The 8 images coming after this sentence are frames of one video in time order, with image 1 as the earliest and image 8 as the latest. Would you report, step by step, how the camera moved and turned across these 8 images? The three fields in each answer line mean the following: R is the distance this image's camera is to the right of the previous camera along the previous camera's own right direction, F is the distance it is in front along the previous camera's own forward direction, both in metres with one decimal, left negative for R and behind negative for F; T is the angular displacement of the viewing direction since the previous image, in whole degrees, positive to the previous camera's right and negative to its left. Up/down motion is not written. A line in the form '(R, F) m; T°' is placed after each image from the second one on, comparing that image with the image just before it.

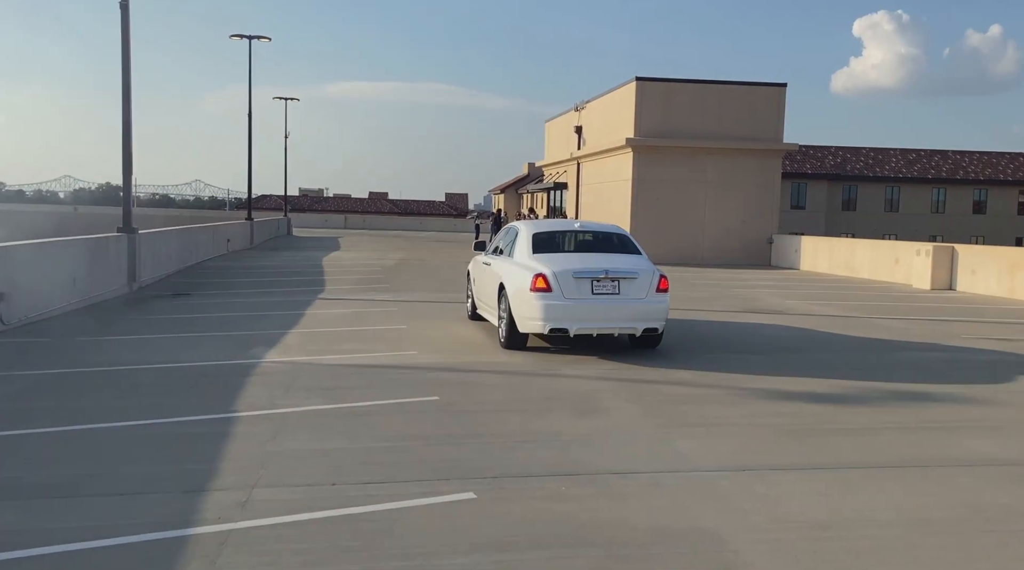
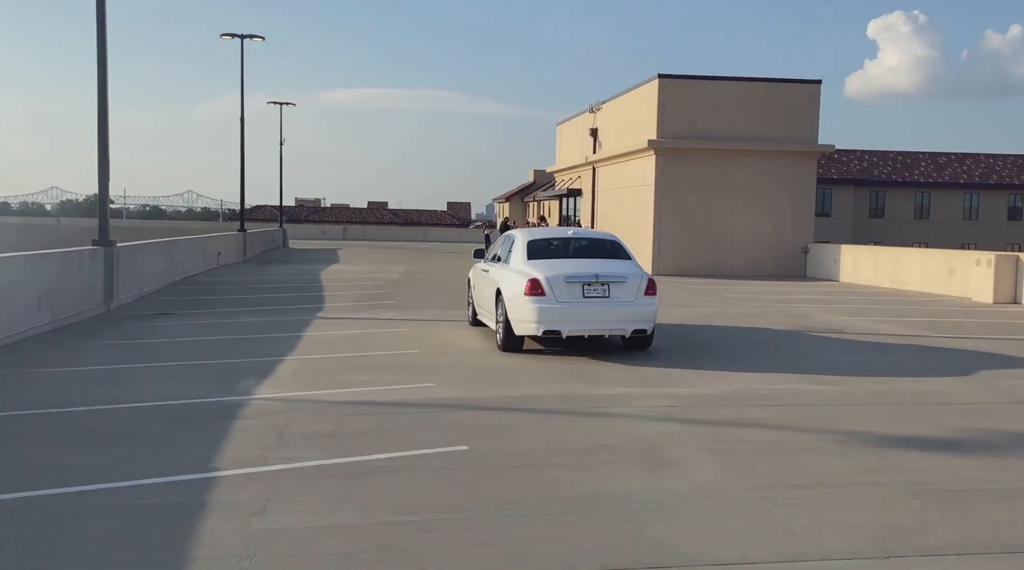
(-0.4, +1.9) m; 0°
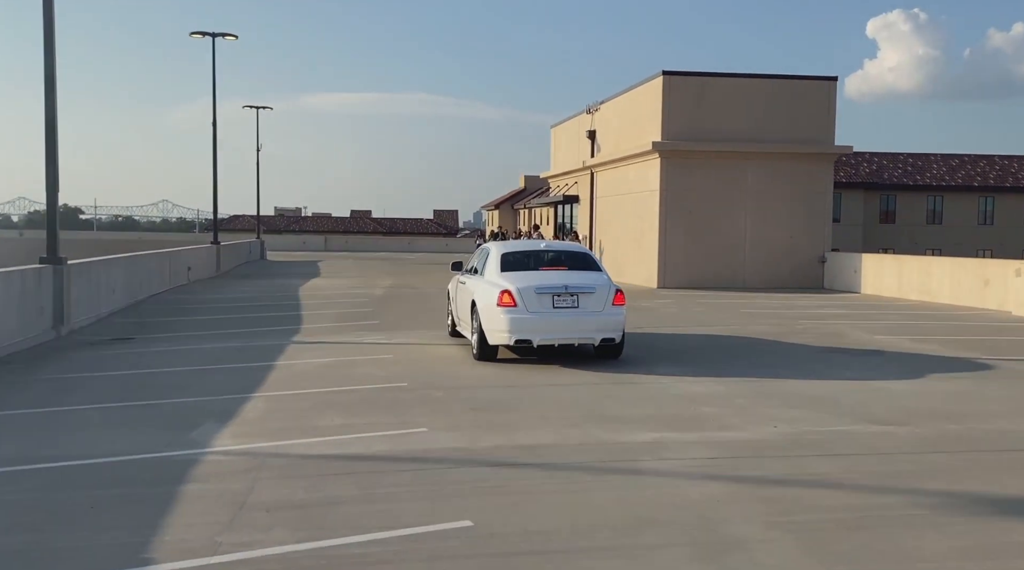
(-0.2, +1.7) m; +1°
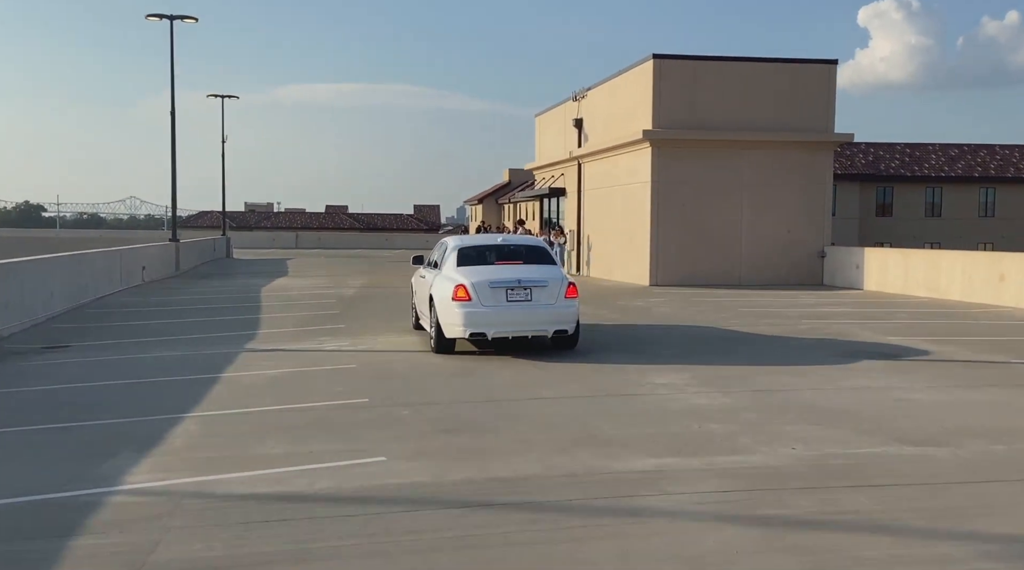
(+0.1, +1.4) m; +1°
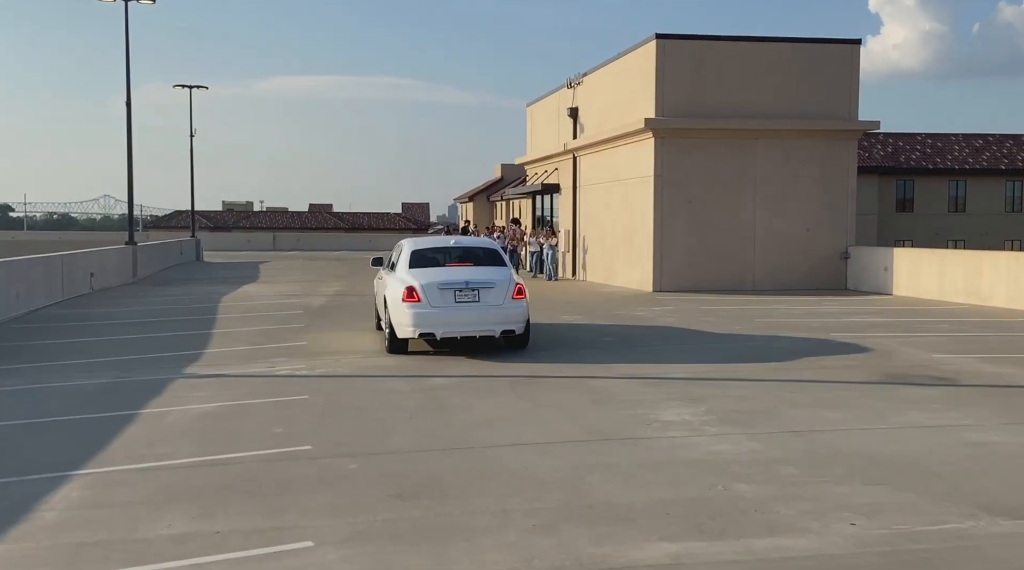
(+0.2, +1.9) m; 0°
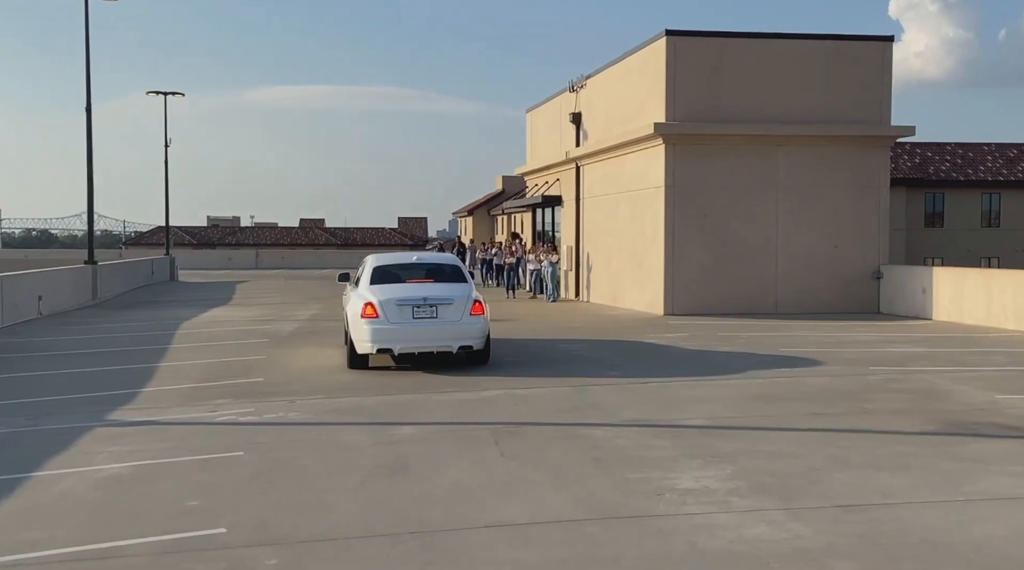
(+0.2, +1.8) m; -1°
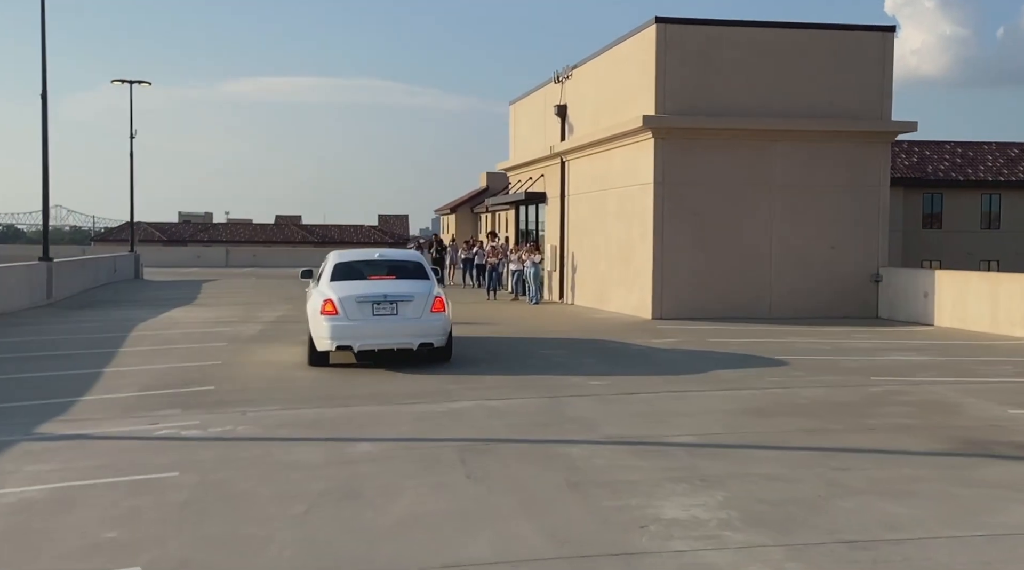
(+0.1, +0.9) m; +1°
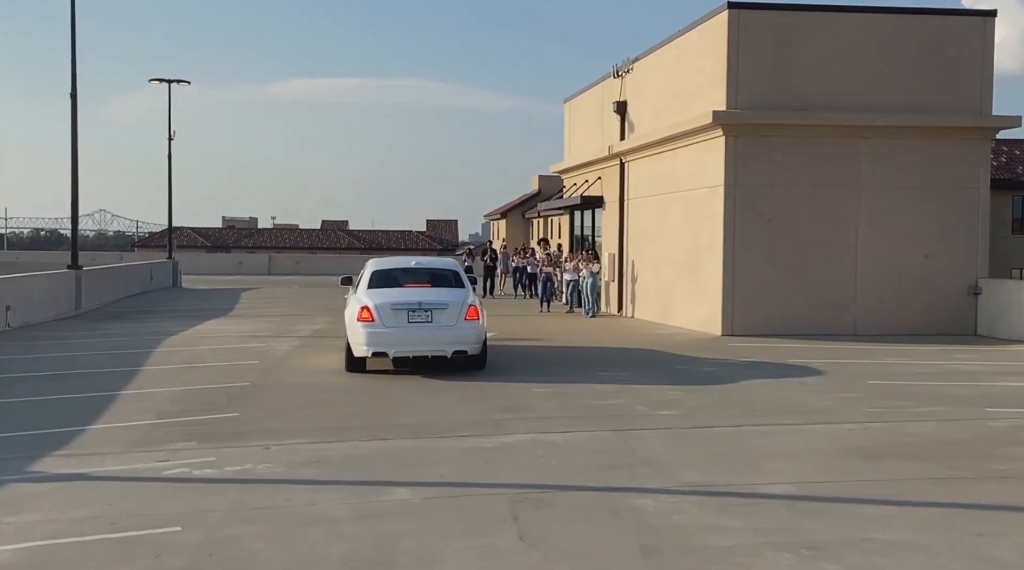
(-0.1, +1.2) m; -3°
